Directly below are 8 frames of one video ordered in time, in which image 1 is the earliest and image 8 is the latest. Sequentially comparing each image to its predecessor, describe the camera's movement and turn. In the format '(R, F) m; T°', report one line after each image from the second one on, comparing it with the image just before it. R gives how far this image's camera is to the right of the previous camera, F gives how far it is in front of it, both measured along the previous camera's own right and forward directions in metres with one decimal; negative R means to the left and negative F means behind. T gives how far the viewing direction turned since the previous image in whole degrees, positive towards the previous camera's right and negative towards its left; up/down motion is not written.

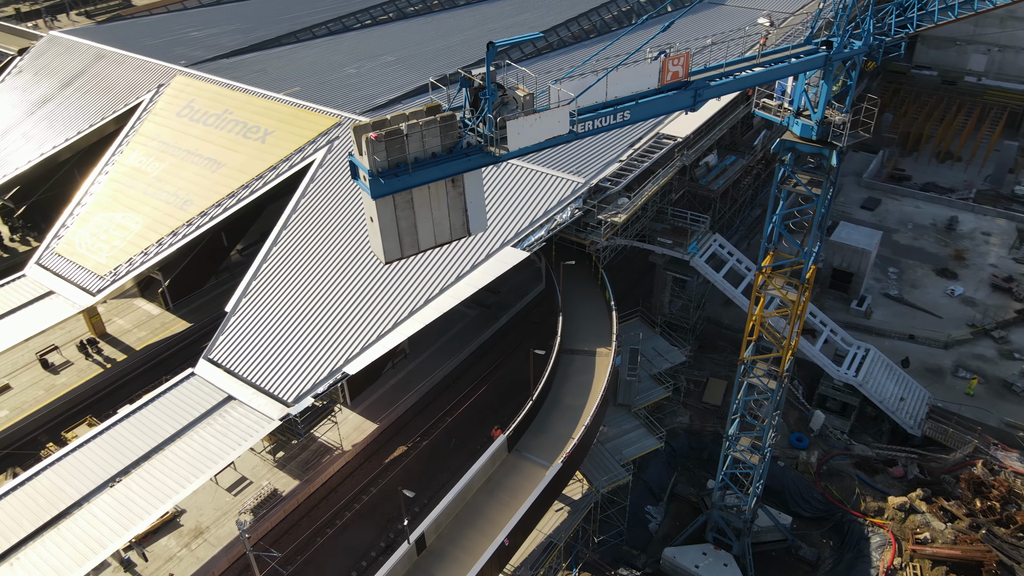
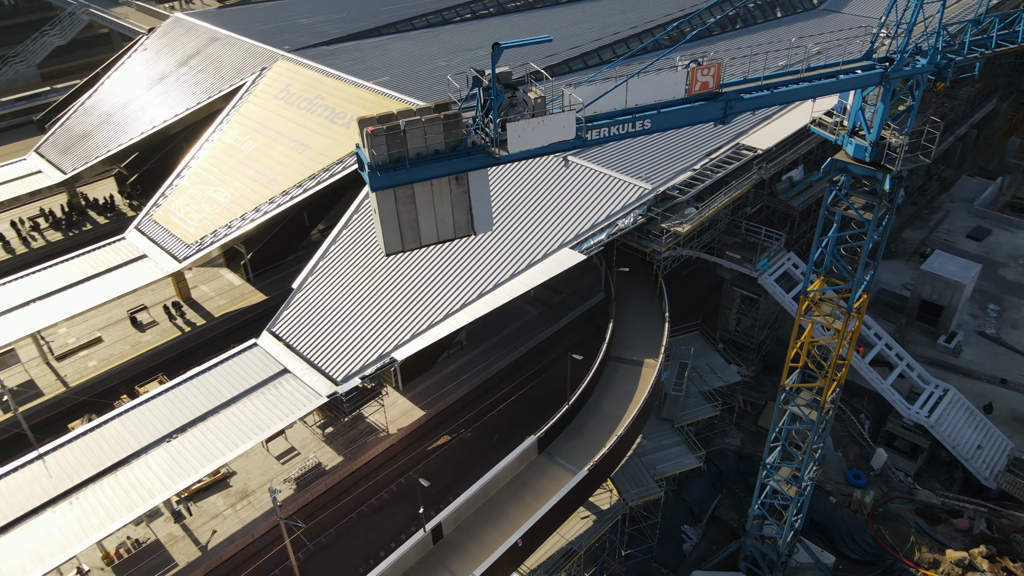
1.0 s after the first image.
(+2.2, +0.2) m; -8°
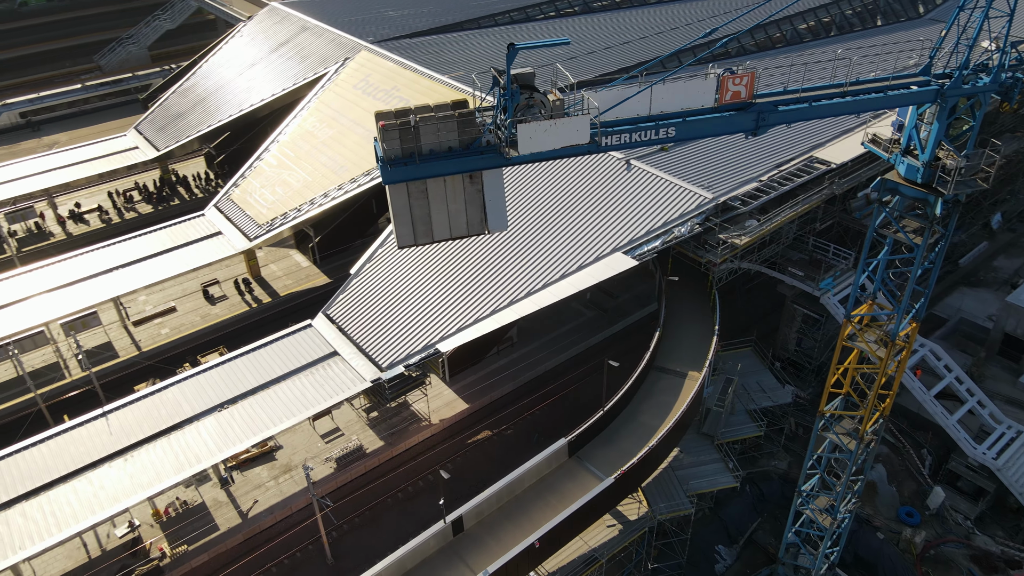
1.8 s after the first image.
(+1.6, +0.1) m; -6°
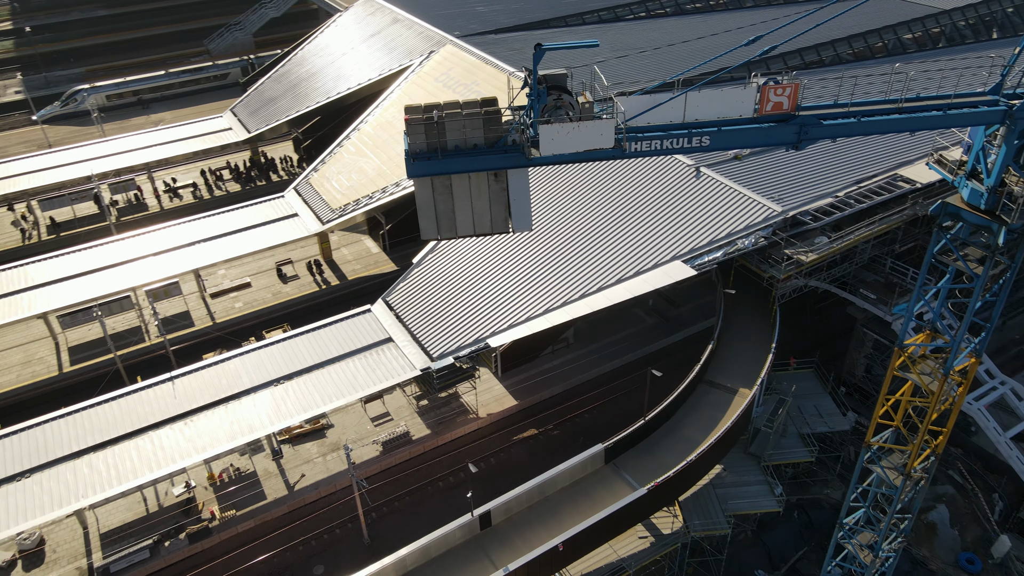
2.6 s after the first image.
(+1.4, +0.1) m; -6°
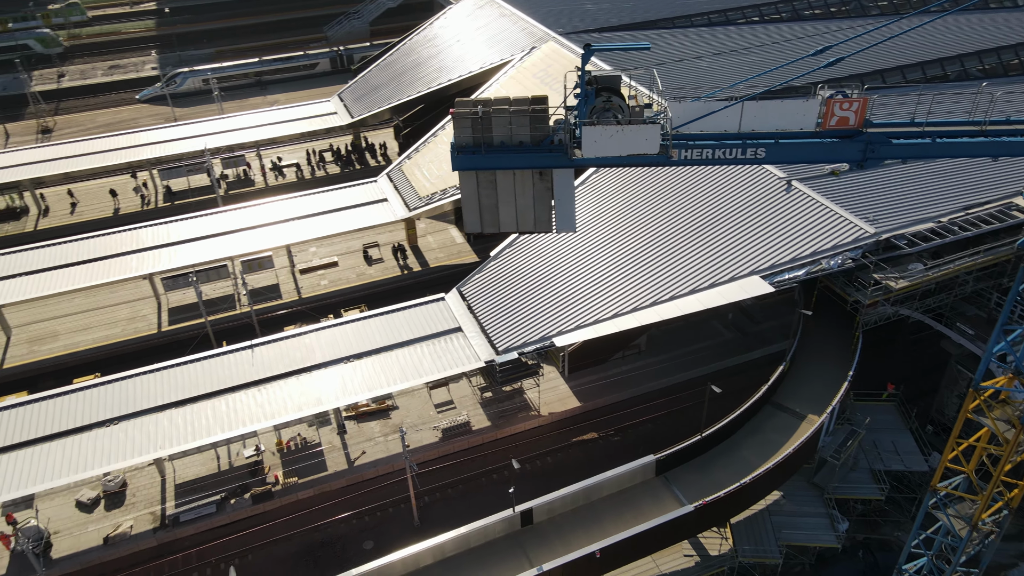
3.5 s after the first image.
(+1.3, +0.1) m; -7°
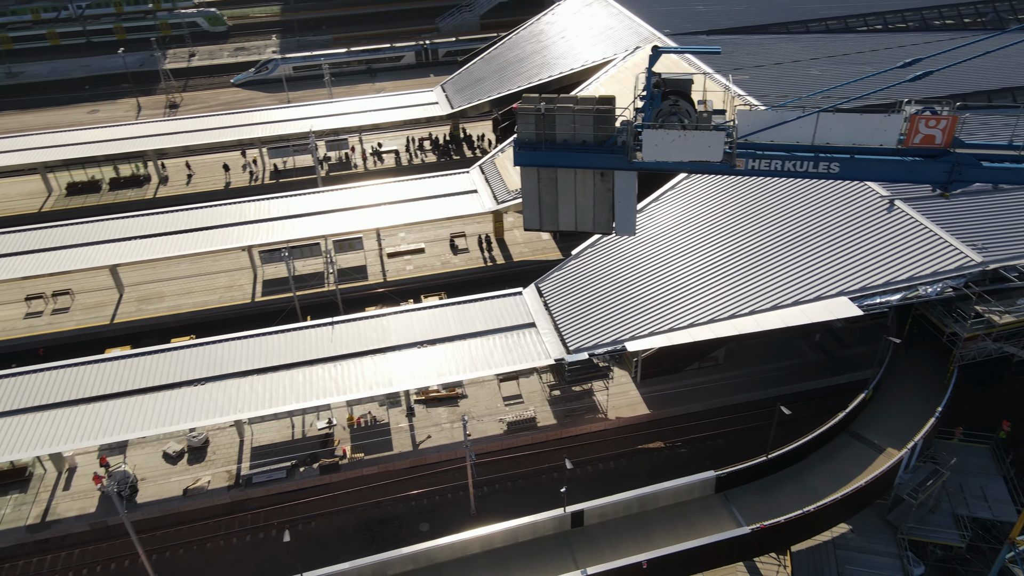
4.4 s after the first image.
(+0.9, 0.0) m; -7°
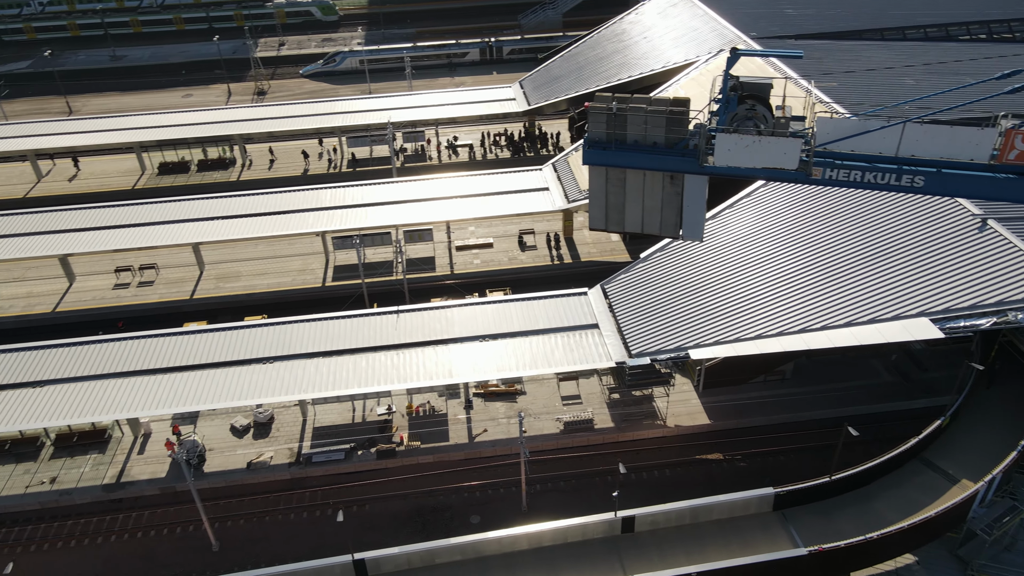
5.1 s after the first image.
(+0.1, 0.0) m; -5°
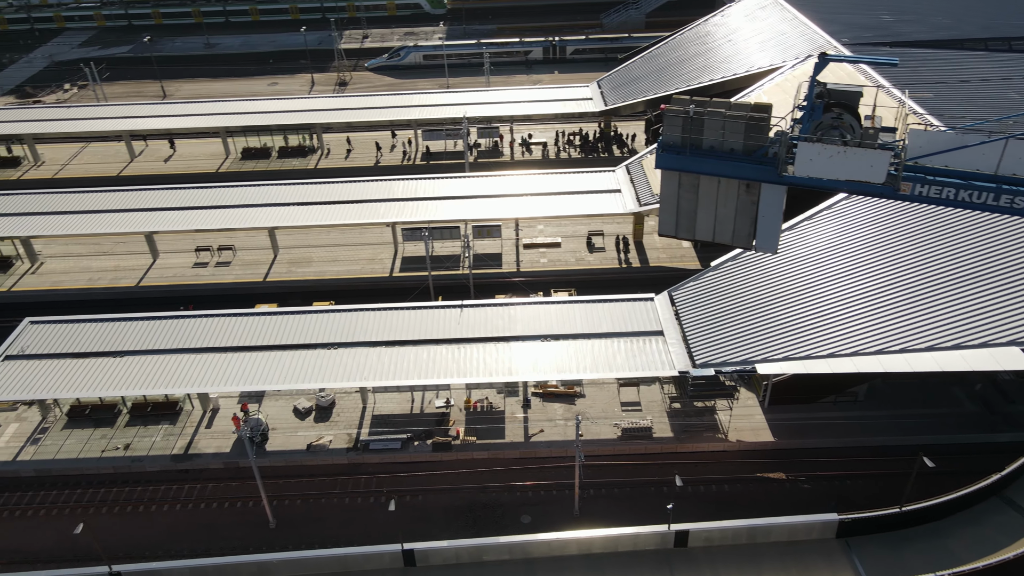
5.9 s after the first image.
(+0.1, +0.2) m; -5°
